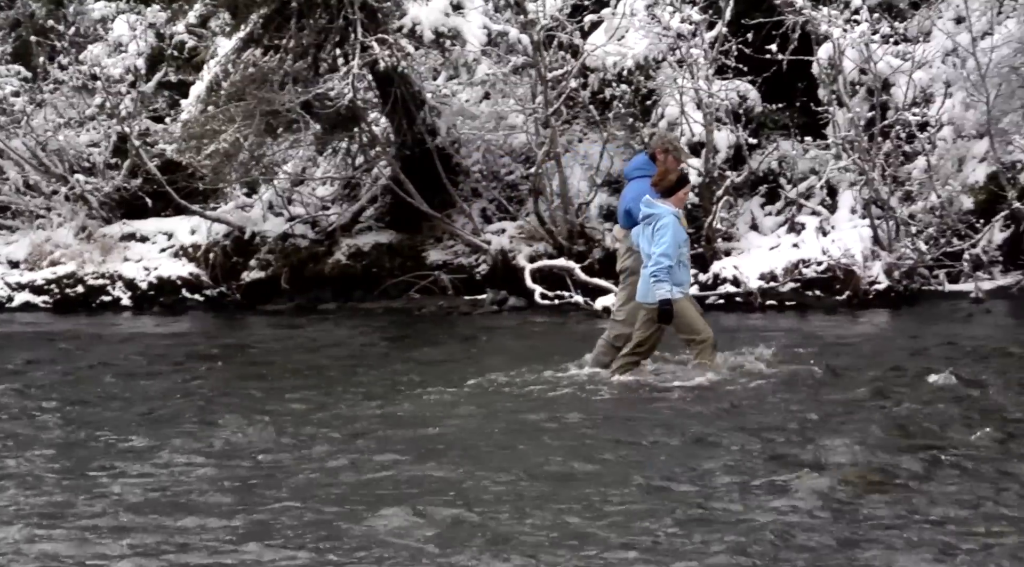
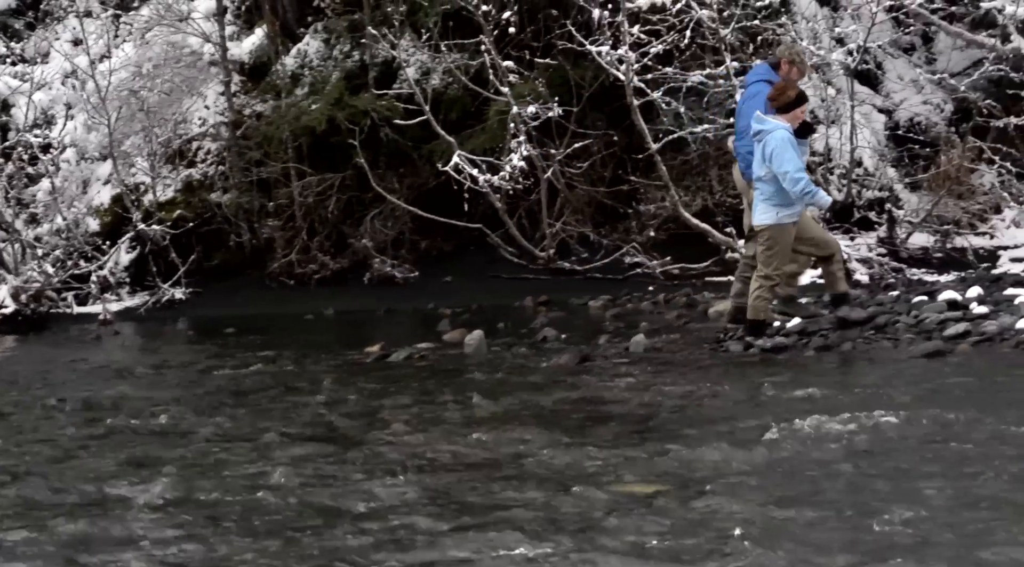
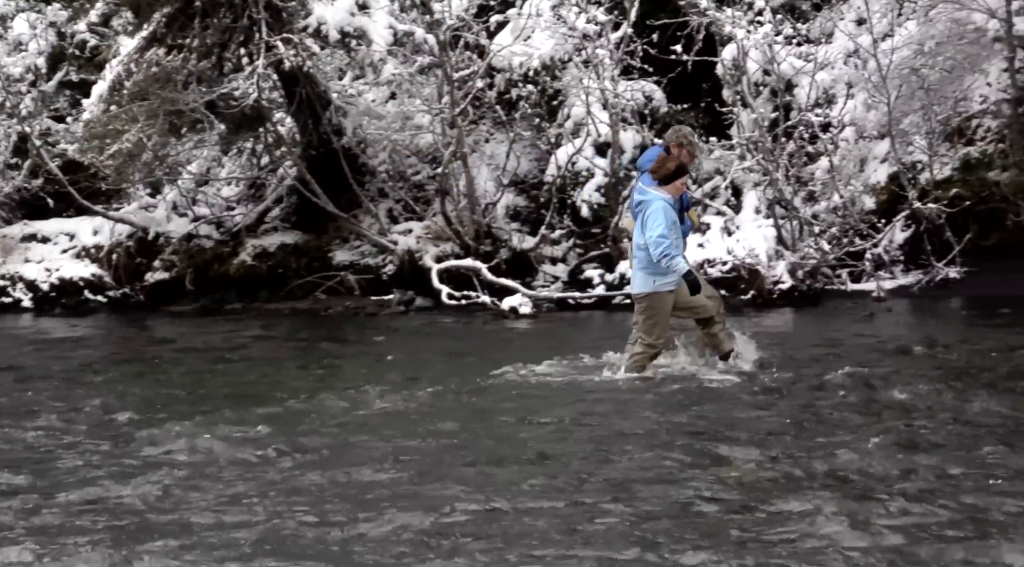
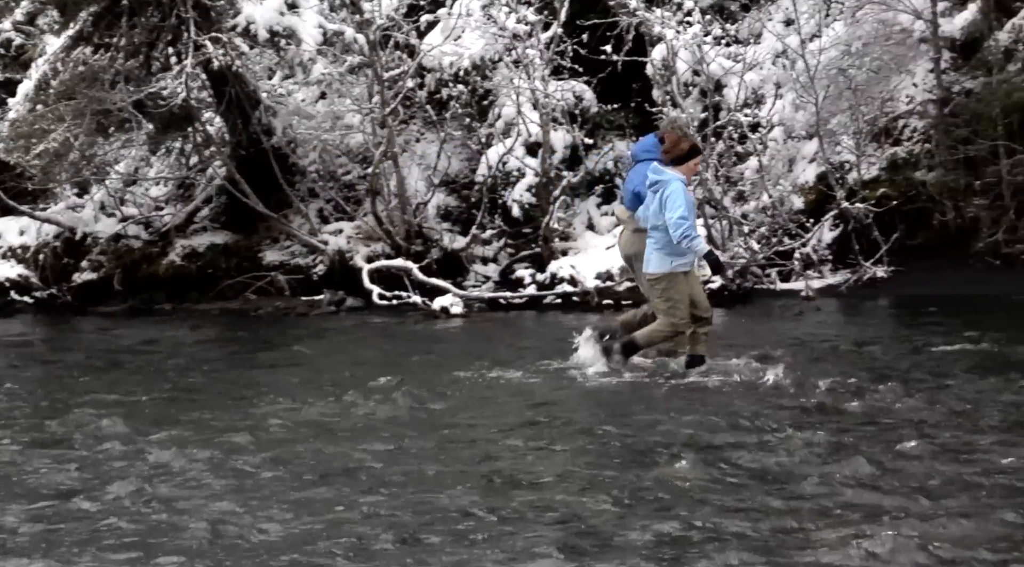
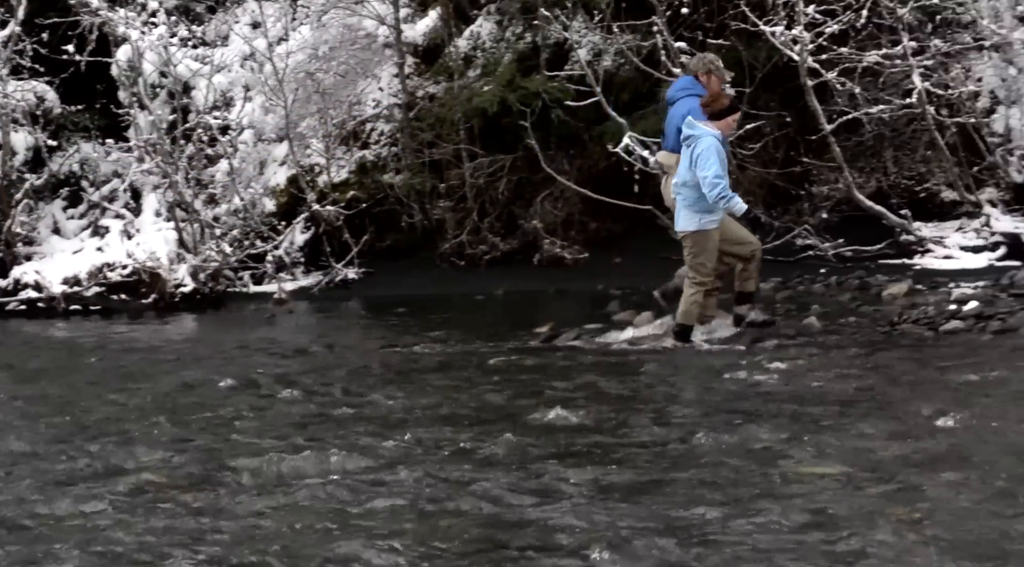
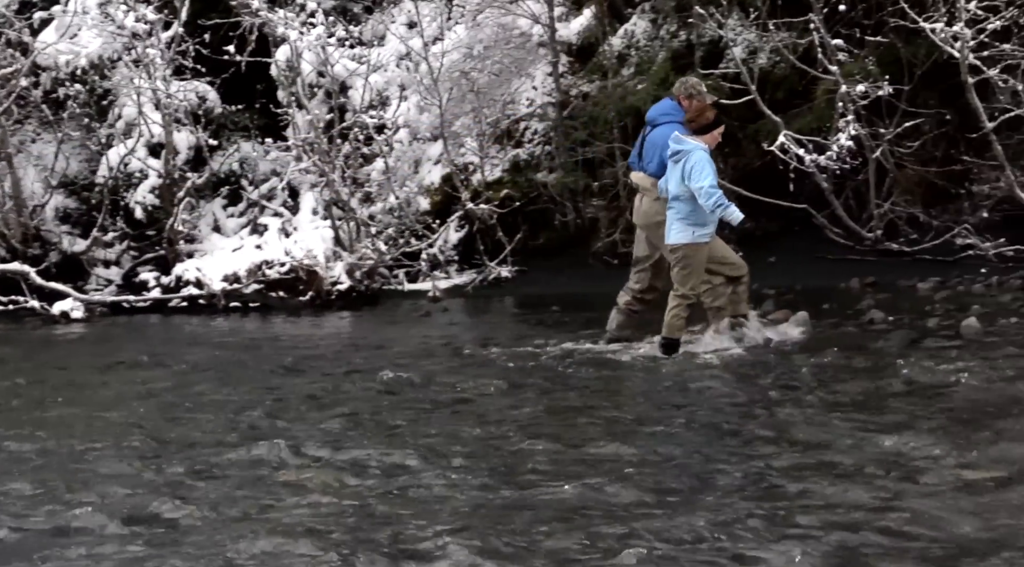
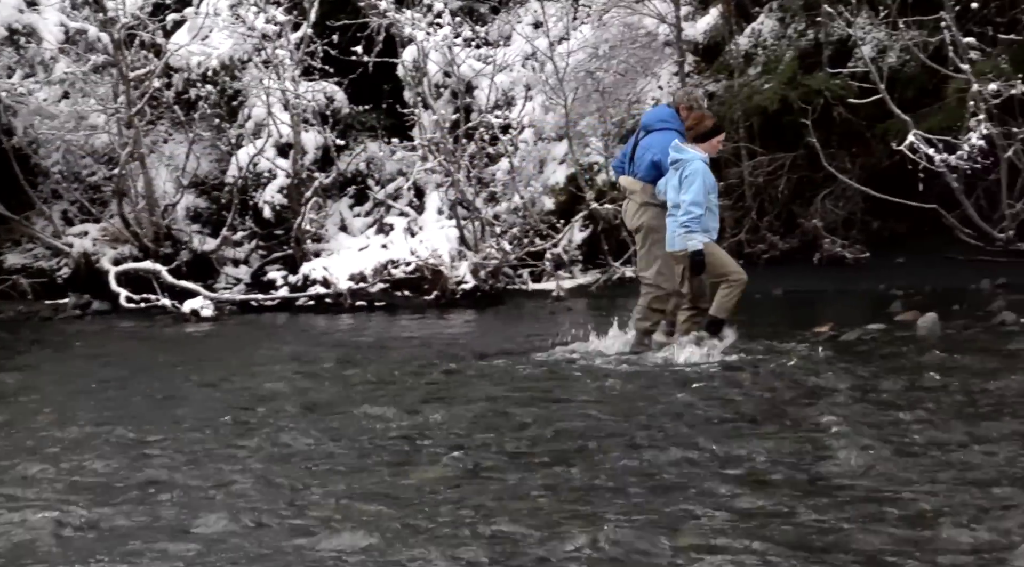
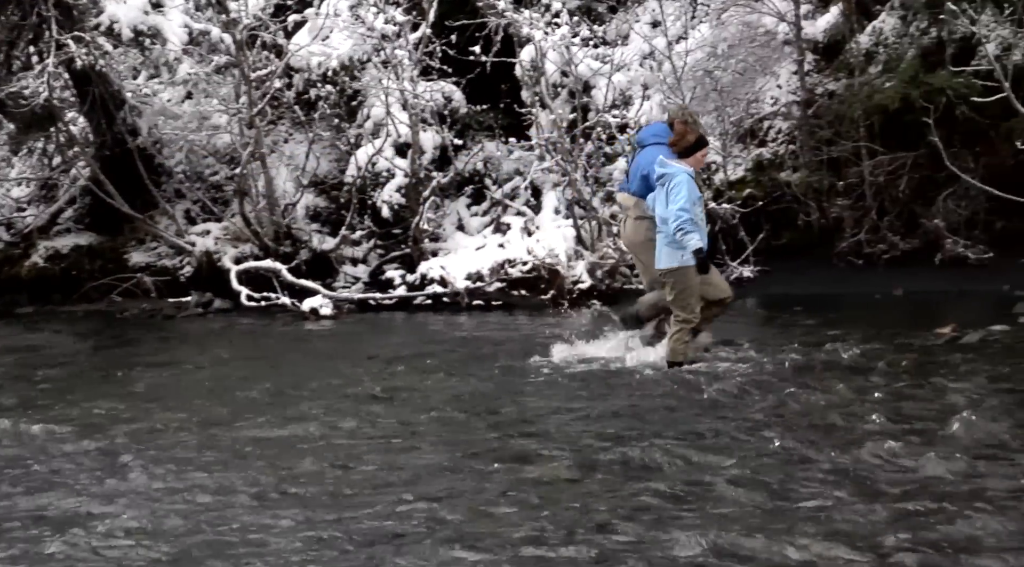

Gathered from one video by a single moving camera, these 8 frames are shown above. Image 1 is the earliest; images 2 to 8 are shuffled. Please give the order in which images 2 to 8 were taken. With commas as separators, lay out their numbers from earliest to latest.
3, 4, 8, 7, 6, 5, 2
